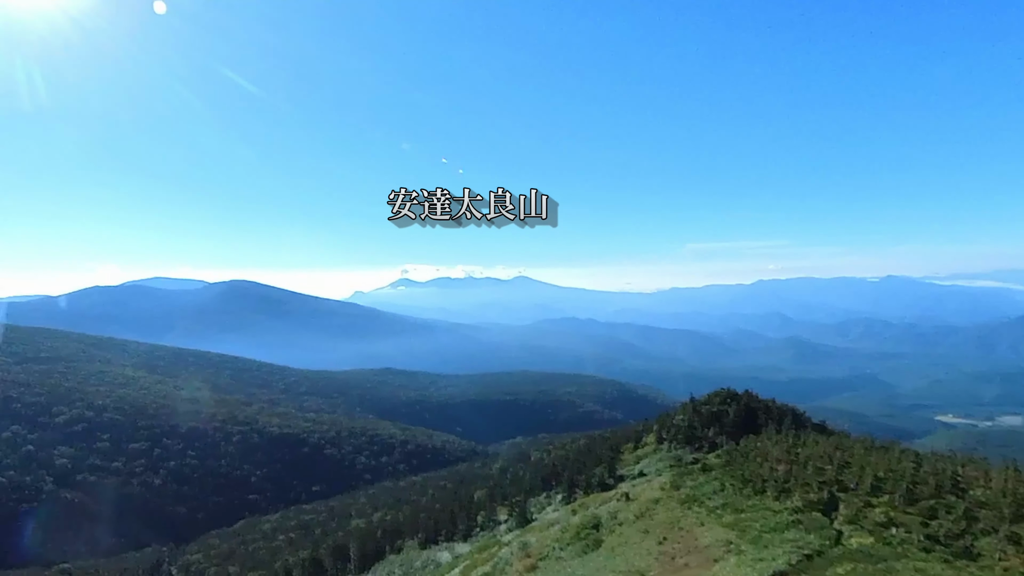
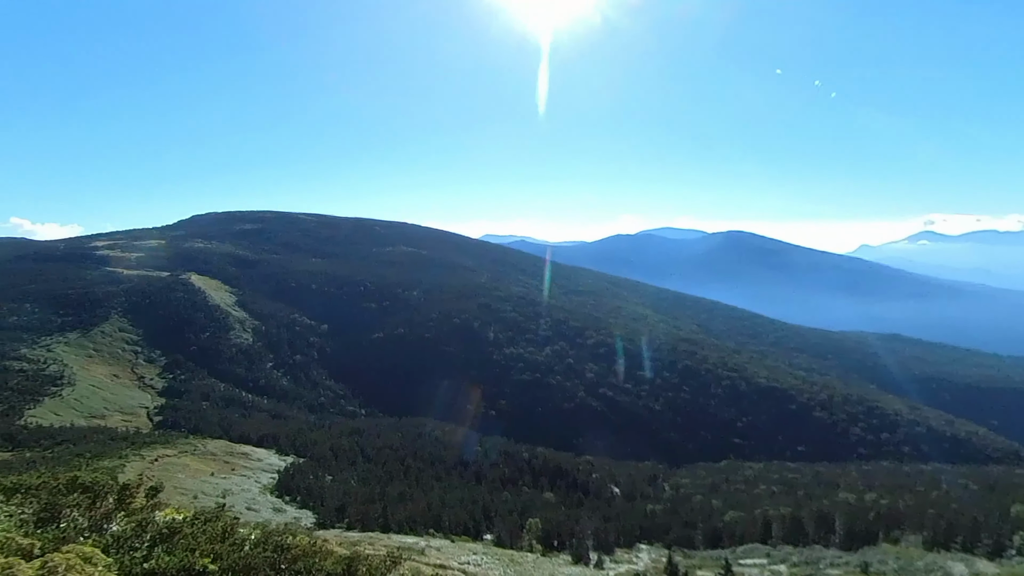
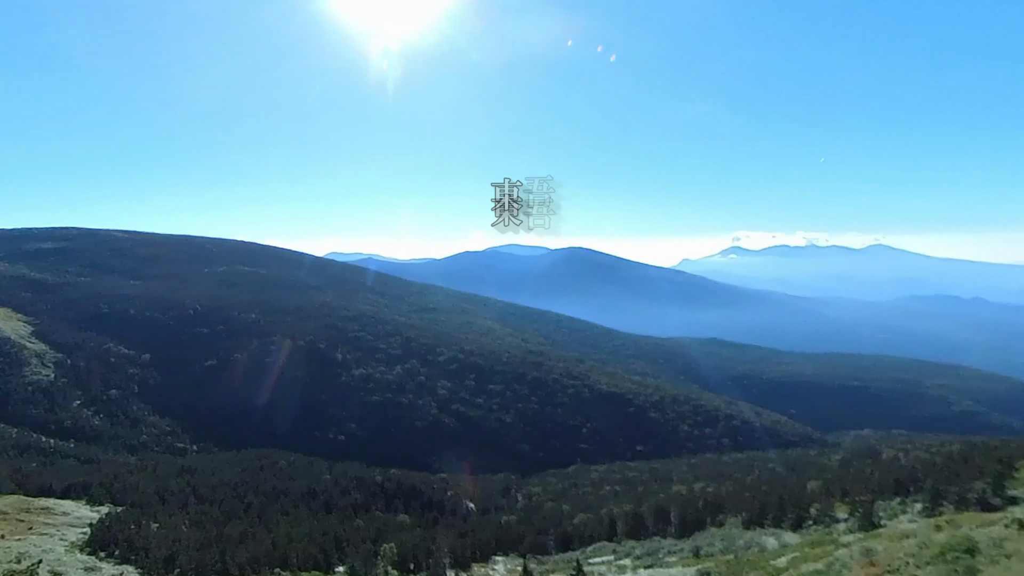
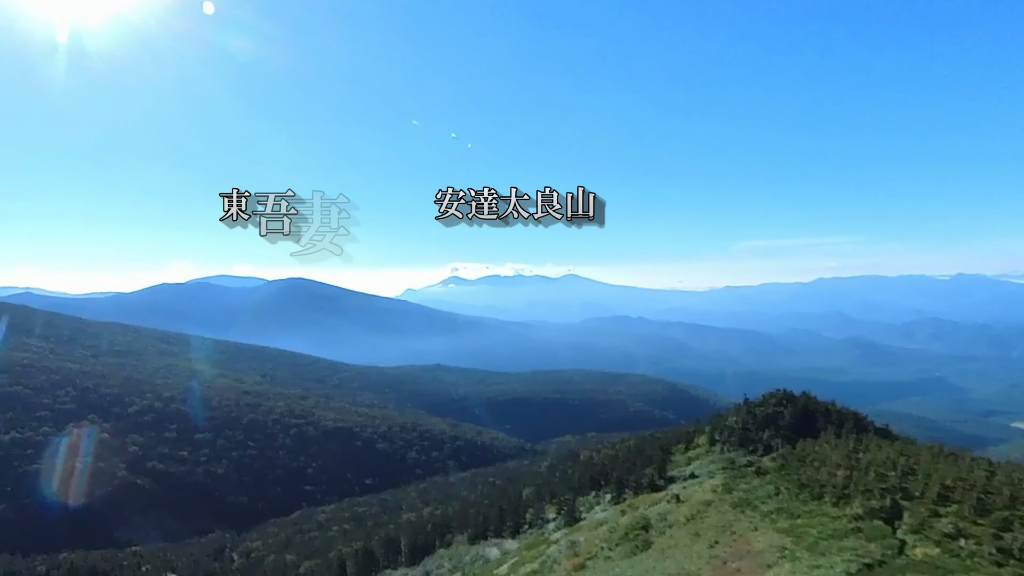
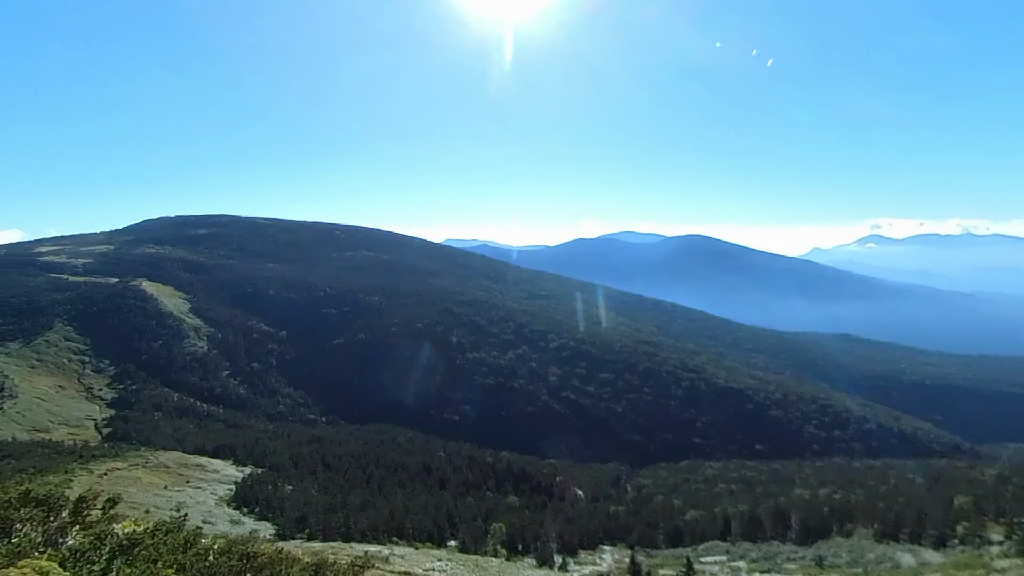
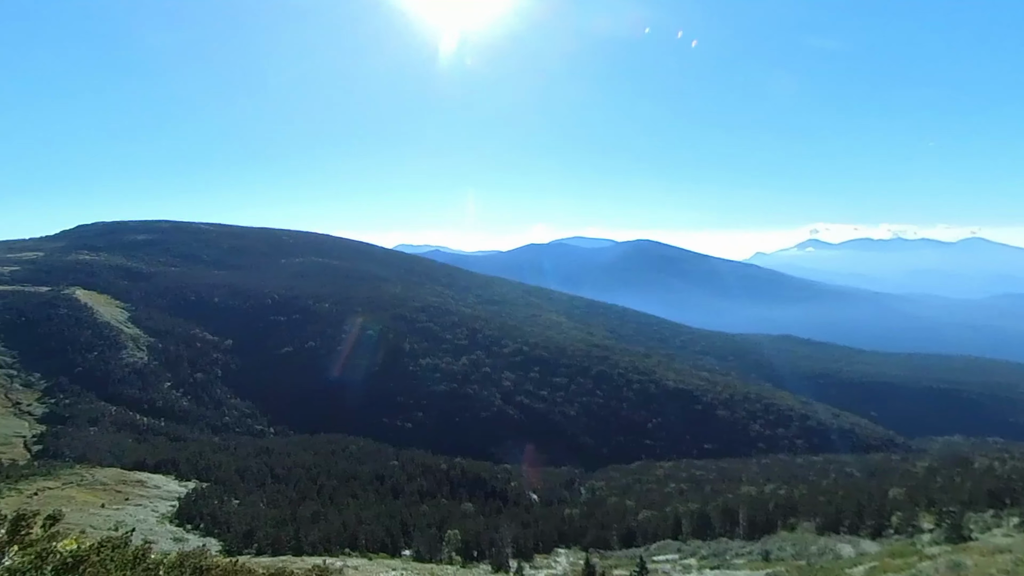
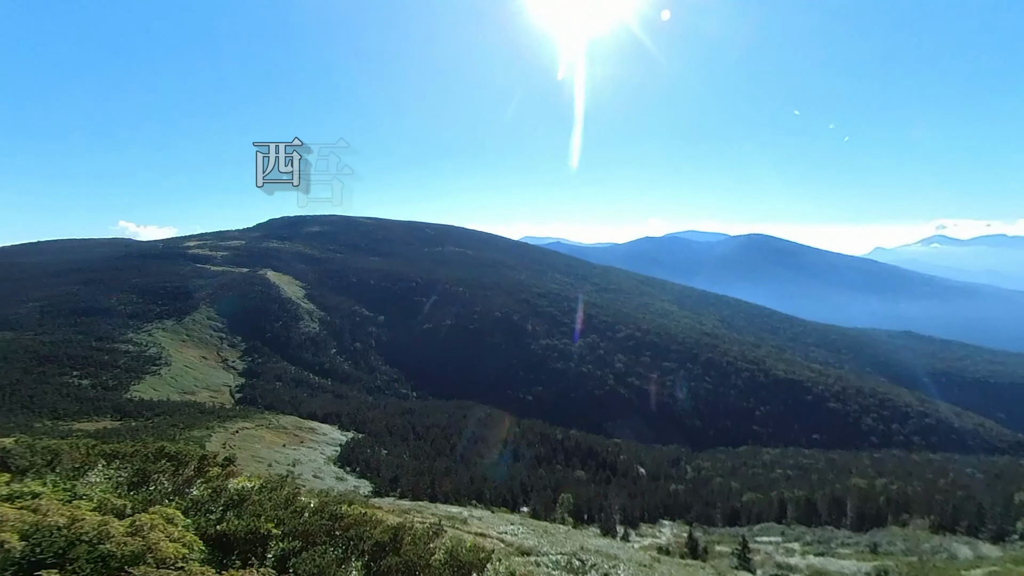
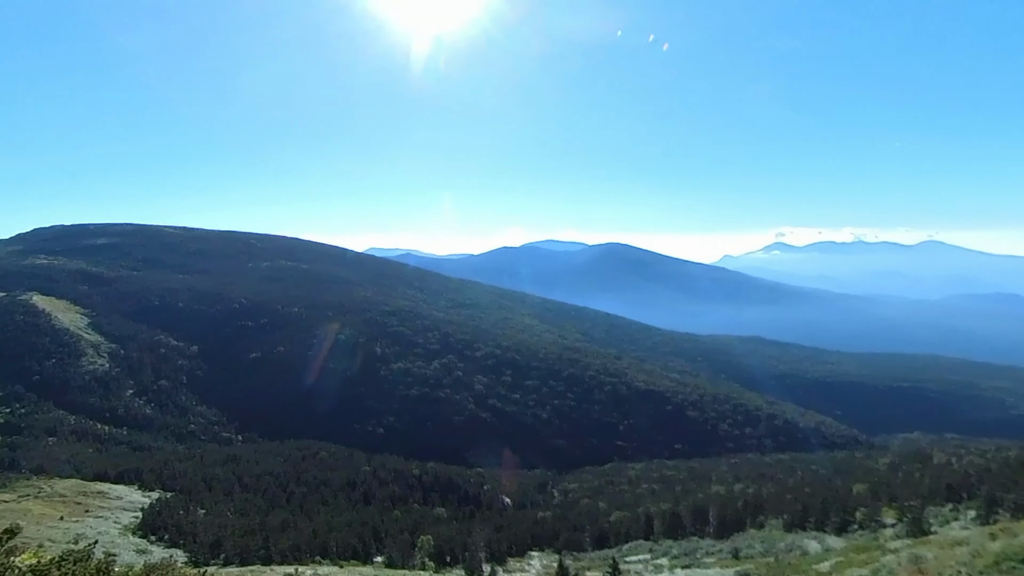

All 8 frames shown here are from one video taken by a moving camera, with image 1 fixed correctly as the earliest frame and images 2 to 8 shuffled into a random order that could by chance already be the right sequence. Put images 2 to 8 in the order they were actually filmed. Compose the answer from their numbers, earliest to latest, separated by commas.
4, 3, 8, 6, 5, 2, 7
